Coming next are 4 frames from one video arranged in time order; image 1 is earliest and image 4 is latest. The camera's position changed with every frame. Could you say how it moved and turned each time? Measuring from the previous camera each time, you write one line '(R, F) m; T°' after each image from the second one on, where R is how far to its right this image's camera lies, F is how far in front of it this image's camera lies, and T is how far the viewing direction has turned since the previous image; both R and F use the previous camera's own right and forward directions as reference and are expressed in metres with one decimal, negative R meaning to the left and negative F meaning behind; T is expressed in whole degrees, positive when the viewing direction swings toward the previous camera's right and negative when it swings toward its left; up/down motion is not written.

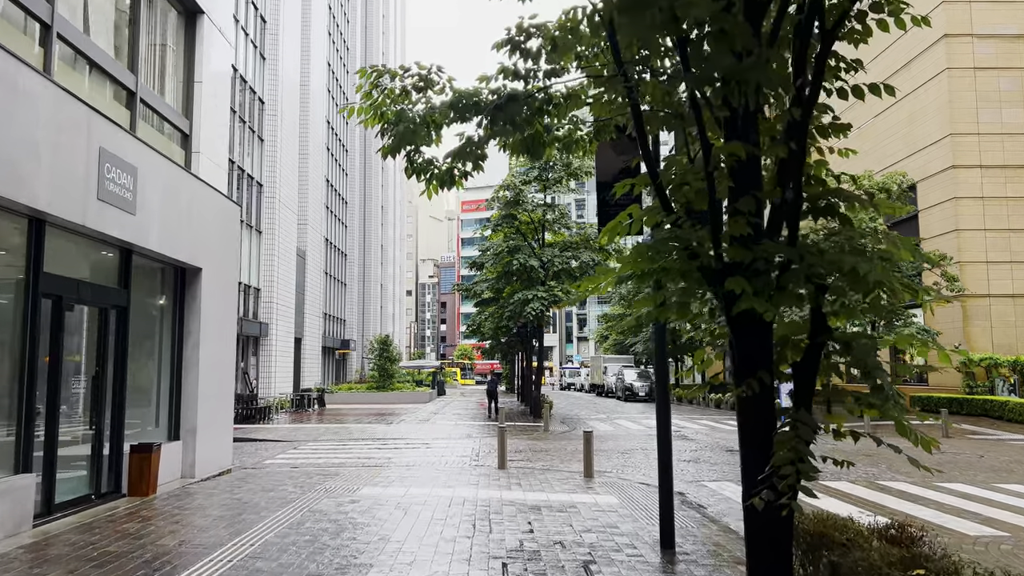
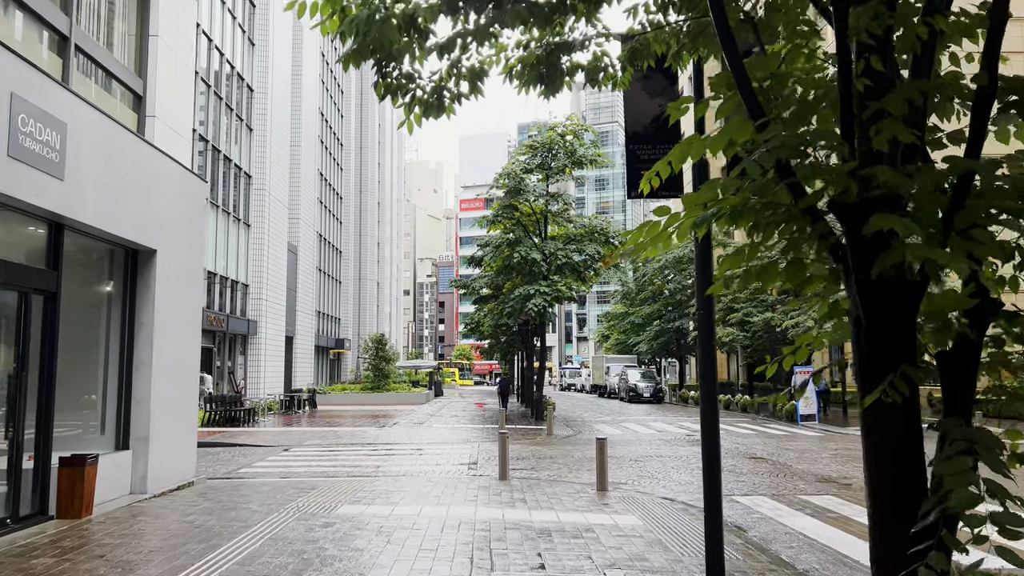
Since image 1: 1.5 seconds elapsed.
(0.0, +1.5) m; 0°
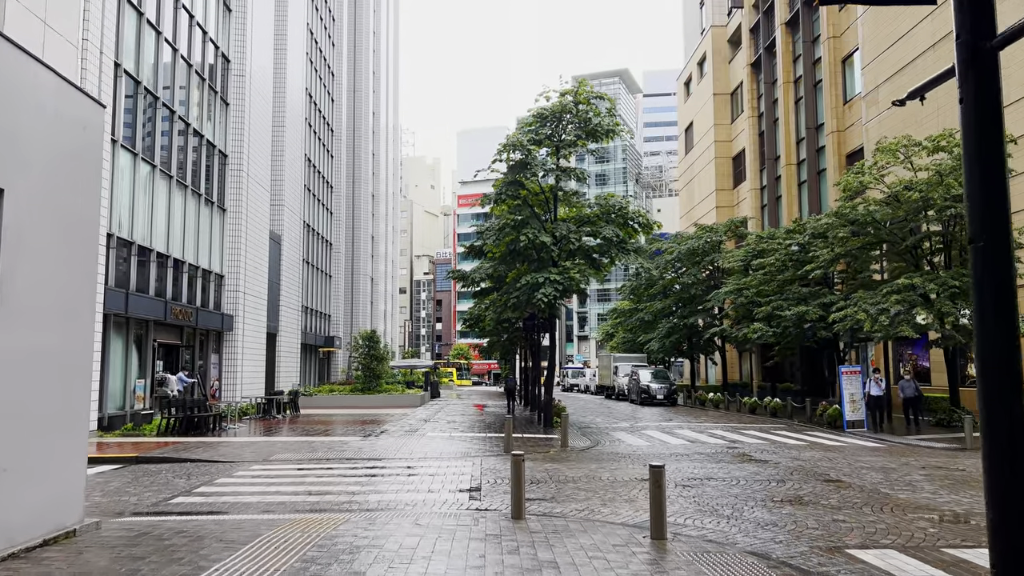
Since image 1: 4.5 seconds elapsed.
(-0.2, +3.1) m; 0°
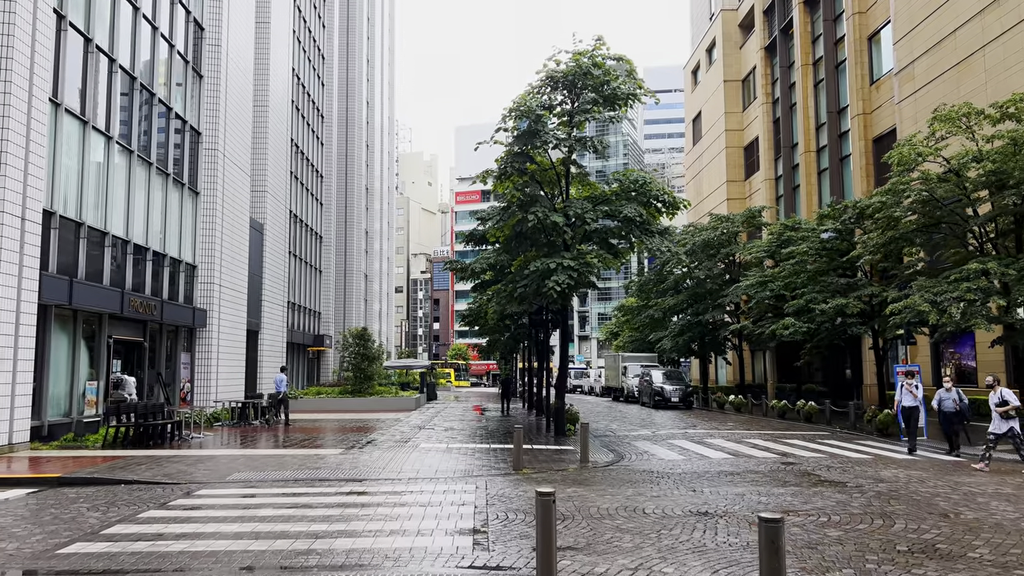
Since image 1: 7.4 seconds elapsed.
(-0.2, +2.8) m; 0°
